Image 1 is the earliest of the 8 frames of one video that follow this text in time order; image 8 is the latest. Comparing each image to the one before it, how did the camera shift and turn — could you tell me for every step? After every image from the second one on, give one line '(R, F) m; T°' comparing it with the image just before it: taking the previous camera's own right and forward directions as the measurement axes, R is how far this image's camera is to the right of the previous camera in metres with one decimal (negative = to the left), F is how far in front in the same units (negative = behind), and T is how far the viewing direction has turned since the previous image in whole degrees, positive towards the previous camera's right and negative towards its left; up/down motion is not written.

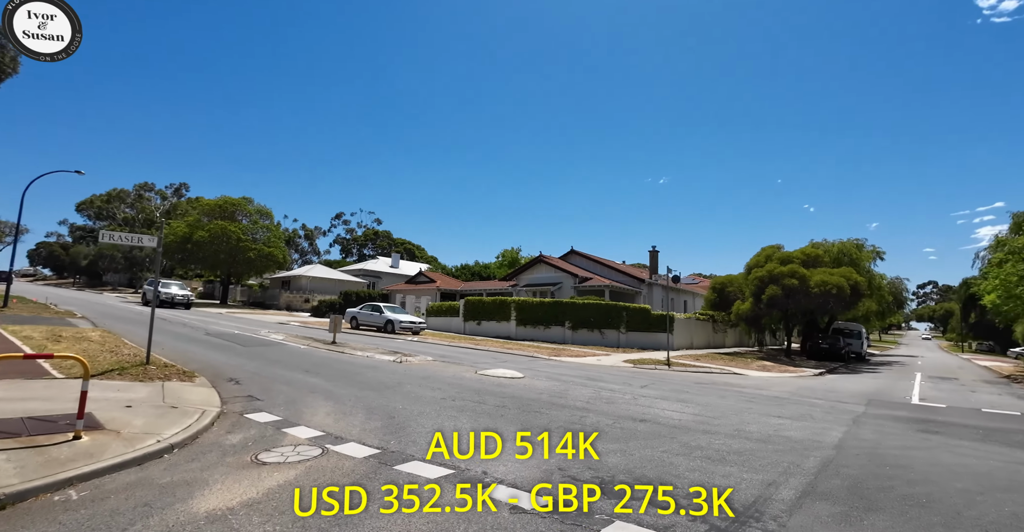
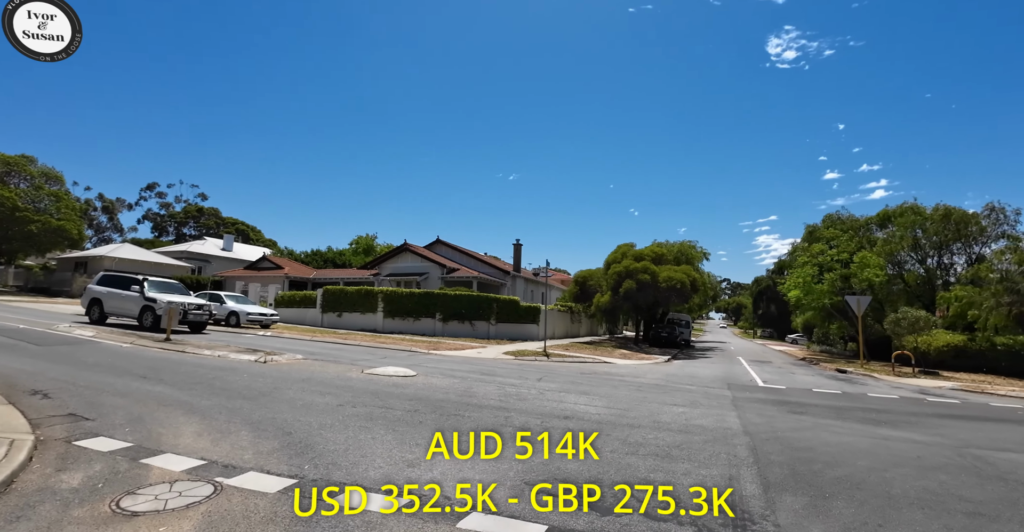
(-1.1, +1.0) m; +17°
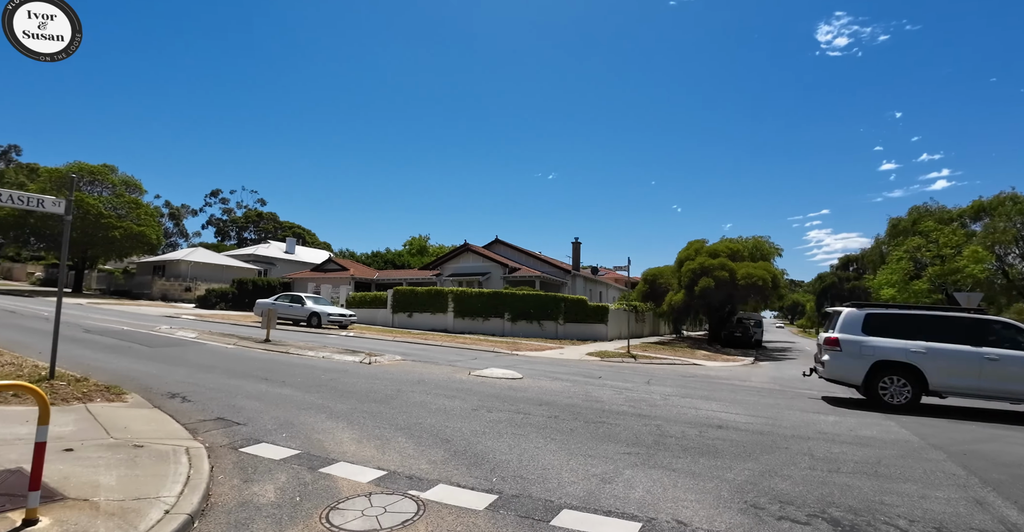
(-1.6, +0.4) m; -4°
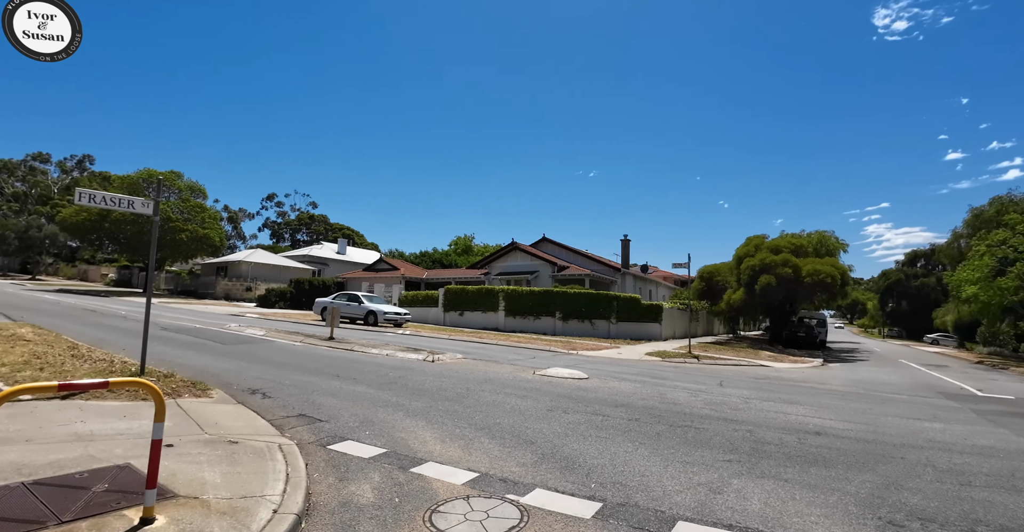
(-0.5, +0.2) m; -5°
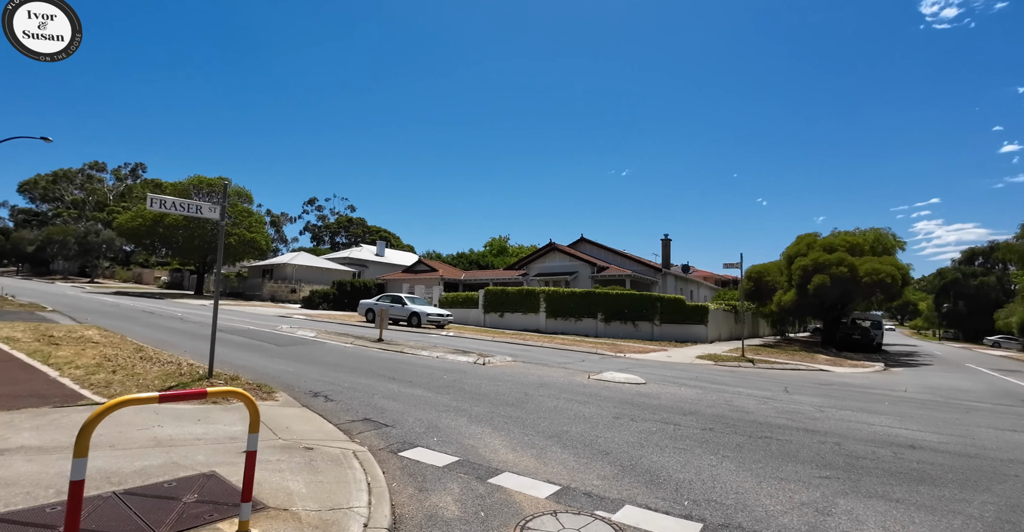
(-0.5, +0.2) m; -4°
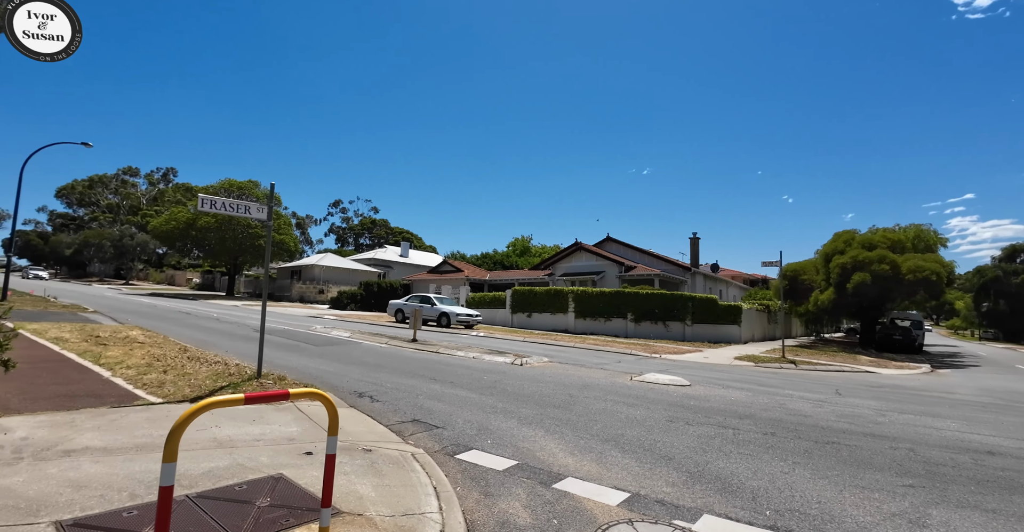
(-0.4, +0.2) m; -2°
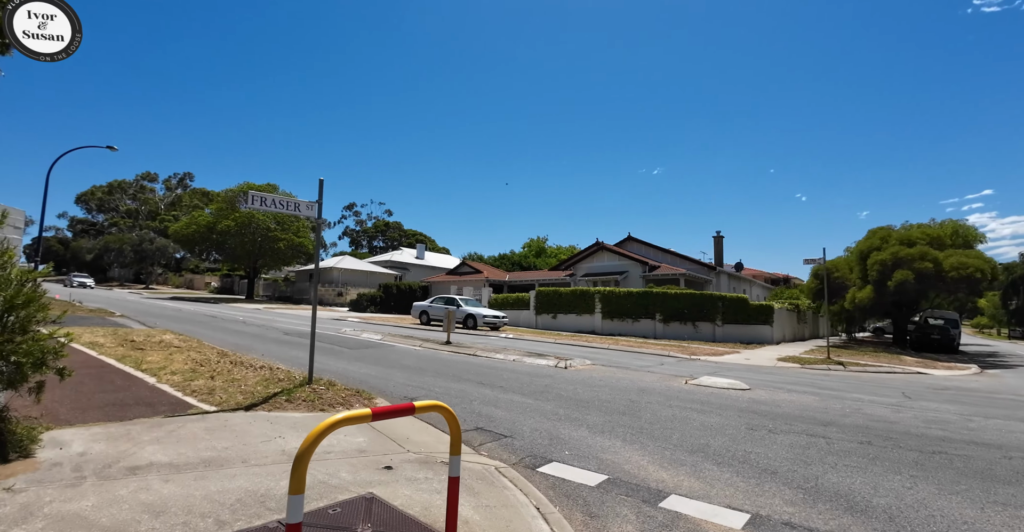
(-0.7, +0.4) m; -1°
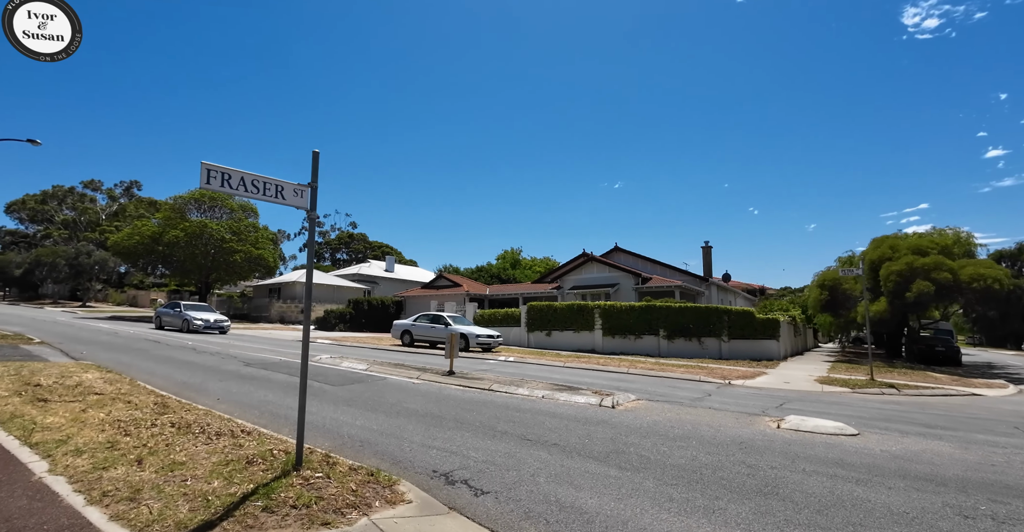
(-1.2, +2.4) m; +4°
